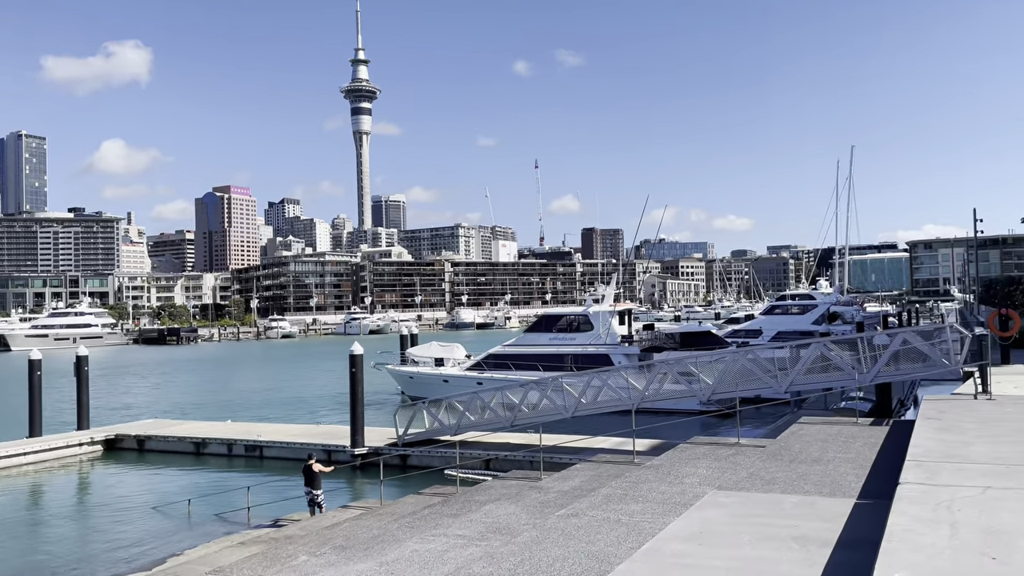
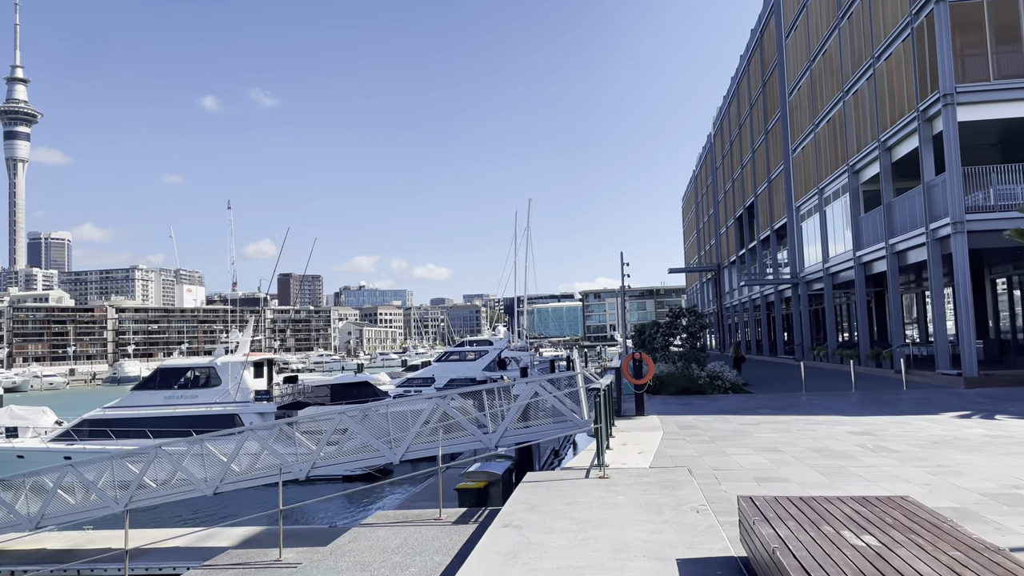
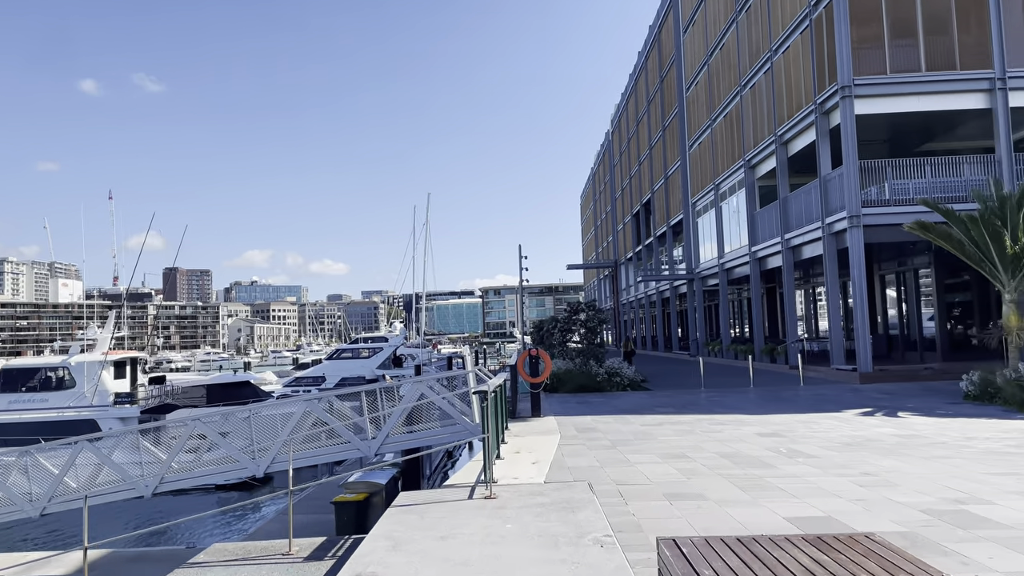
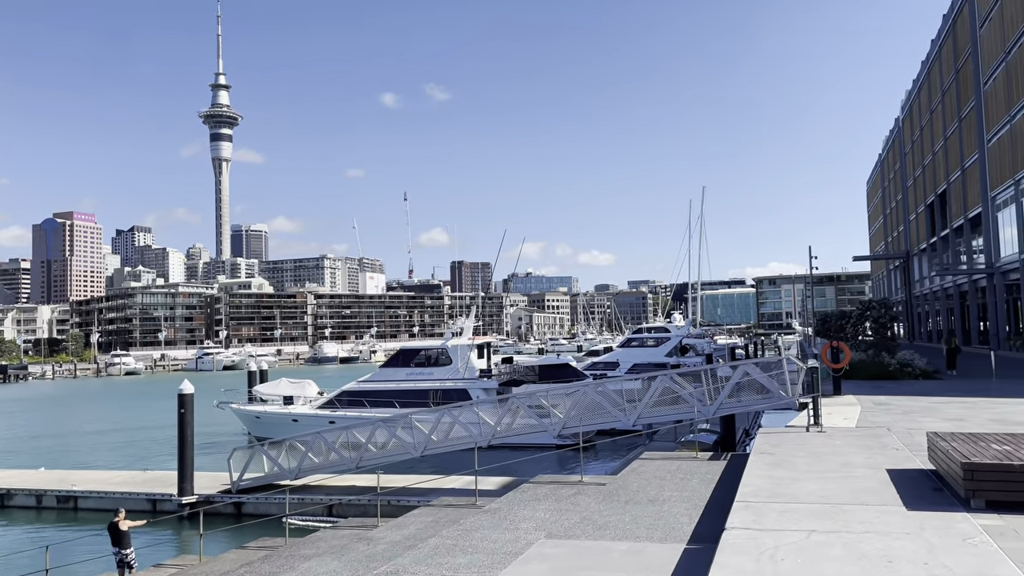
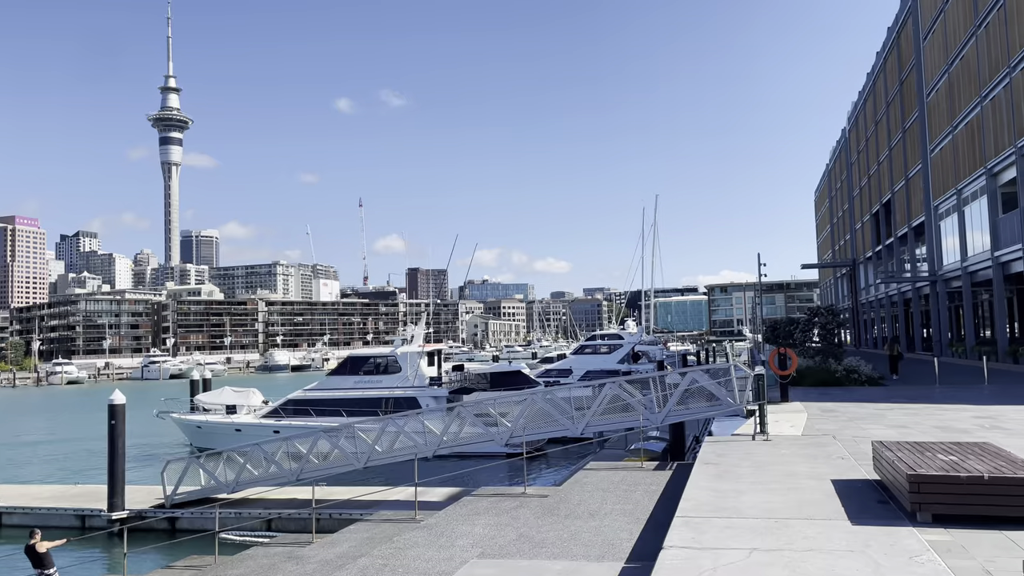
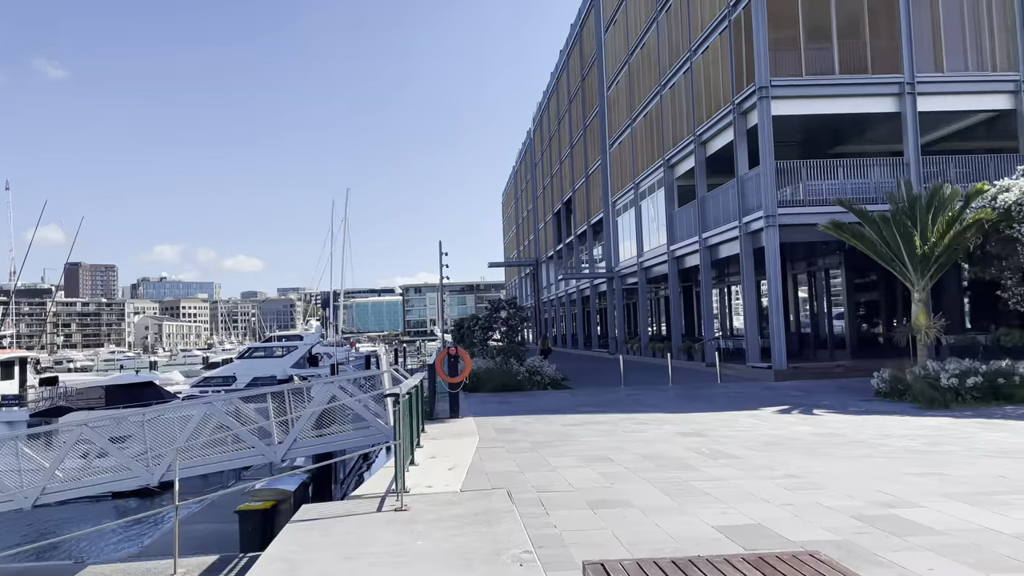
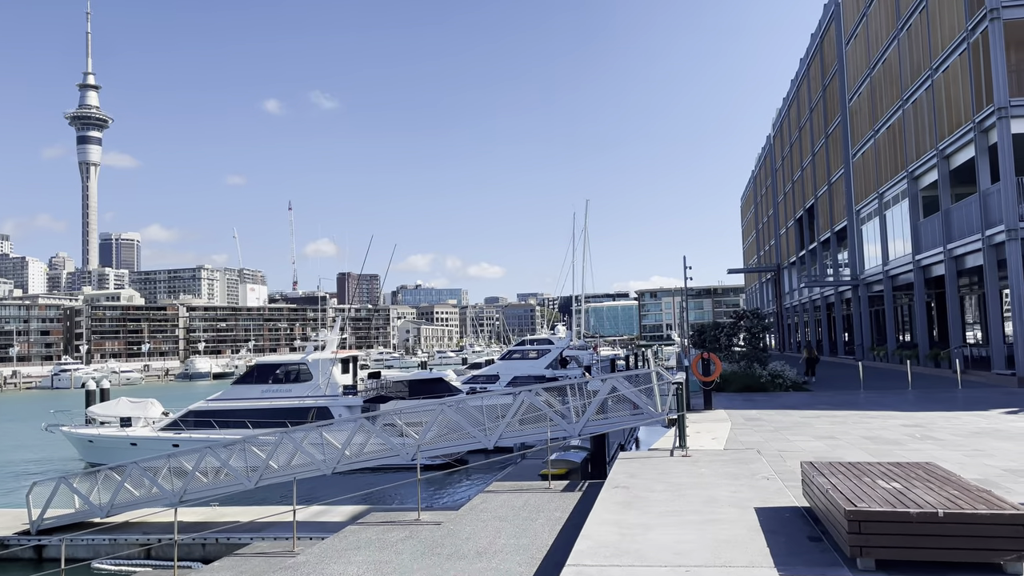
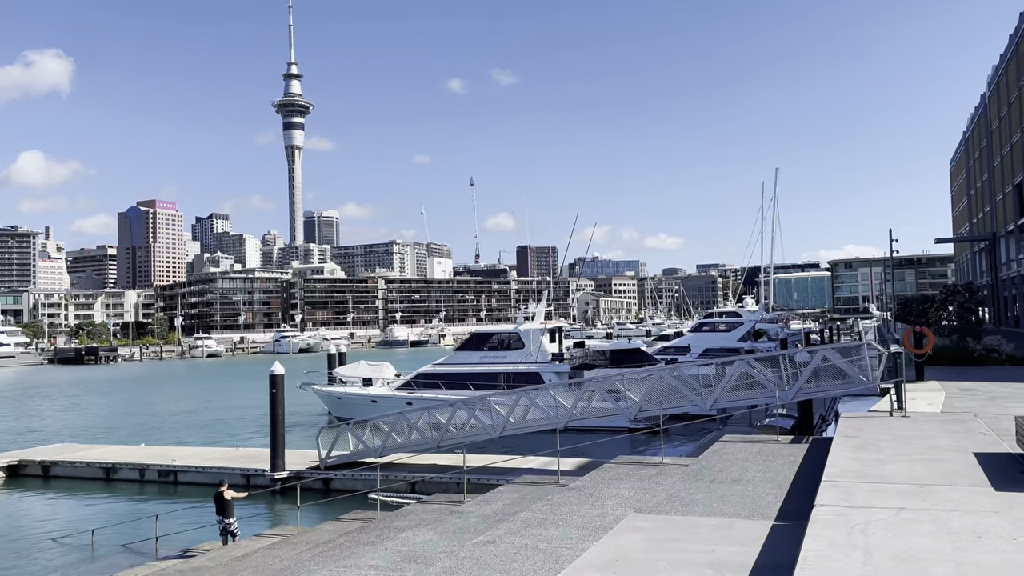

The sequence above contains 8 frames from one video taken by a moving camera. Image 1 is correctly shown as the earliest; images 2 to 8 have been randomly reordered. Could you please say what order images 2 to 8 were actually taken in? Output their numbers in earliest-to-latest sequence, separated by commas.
8, 4, 5, 7, 2, 3, 6
